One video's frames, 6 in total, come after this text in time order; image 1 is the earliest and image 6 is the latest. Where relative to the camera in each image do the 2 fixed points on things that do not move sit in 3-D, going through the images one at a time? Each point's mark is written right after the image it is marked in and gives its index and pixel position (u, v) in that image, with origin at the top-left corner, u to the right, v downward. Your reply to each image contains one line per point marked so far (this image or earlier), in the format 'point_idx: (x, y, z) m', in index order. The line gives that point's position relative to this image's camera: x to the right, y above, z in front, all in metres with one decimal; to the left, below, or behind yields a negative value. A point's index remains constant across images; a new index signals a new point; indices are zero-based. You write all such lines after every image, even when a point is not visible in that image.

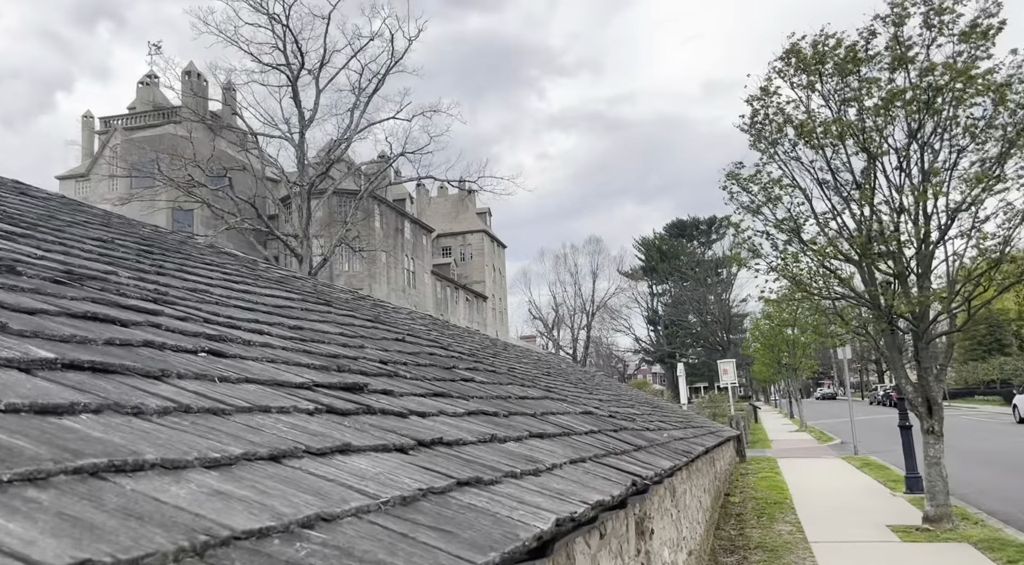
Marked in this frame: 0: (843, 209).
0: (+4.0, +0.9, +10.8) m
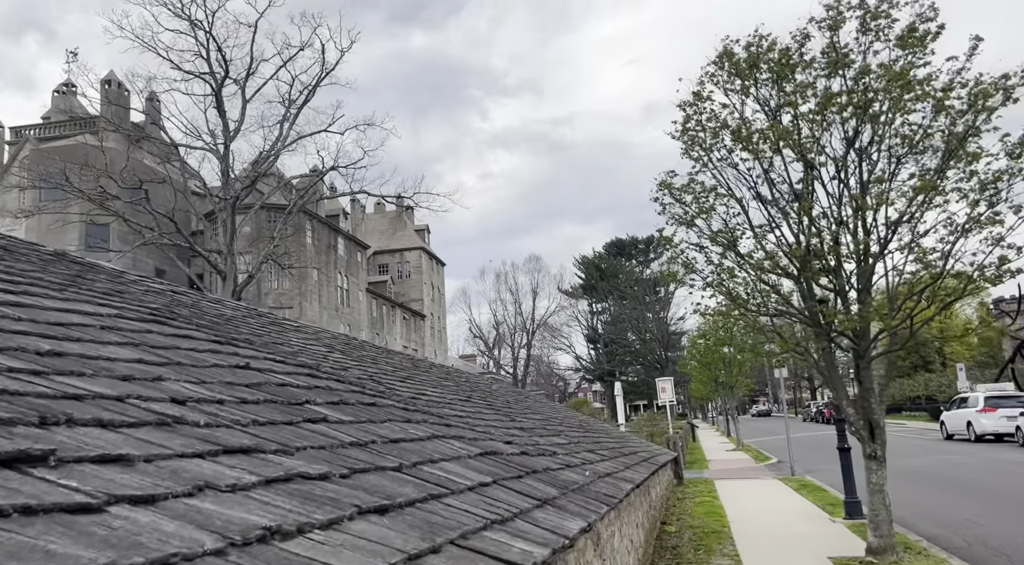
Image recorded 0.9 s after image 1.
0: (+3.1, +0.7, +10.2) m
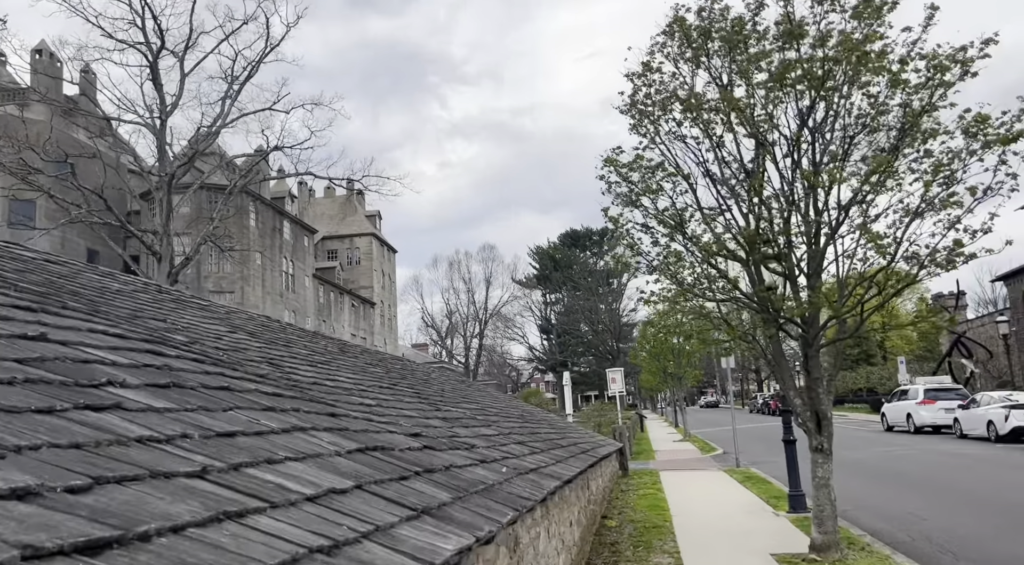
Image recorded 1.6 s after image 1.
0: (+2.4, +0.9, +9.7) m
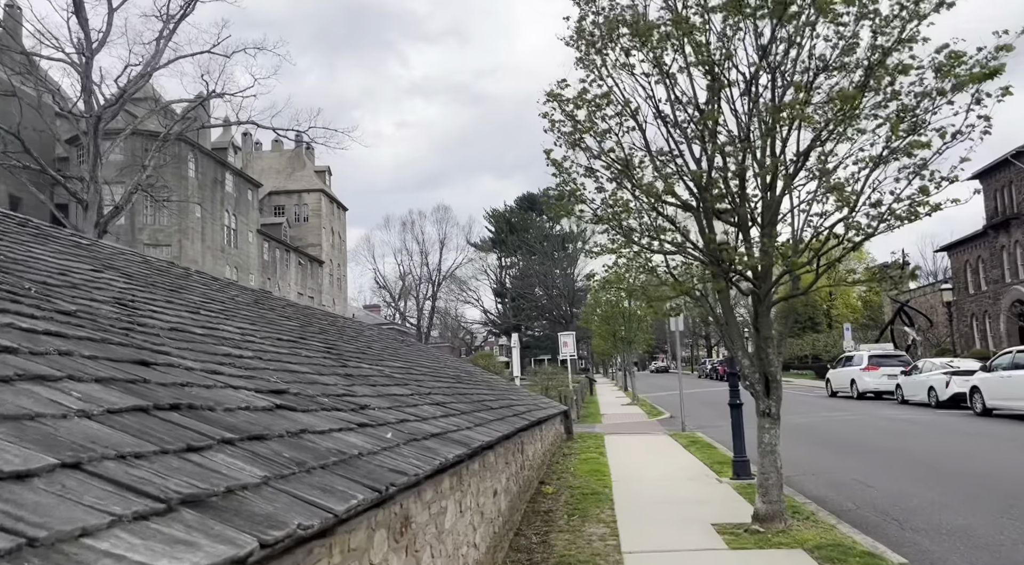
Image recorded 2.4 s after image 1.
0: (+1.6, +1.4, +8.9) m
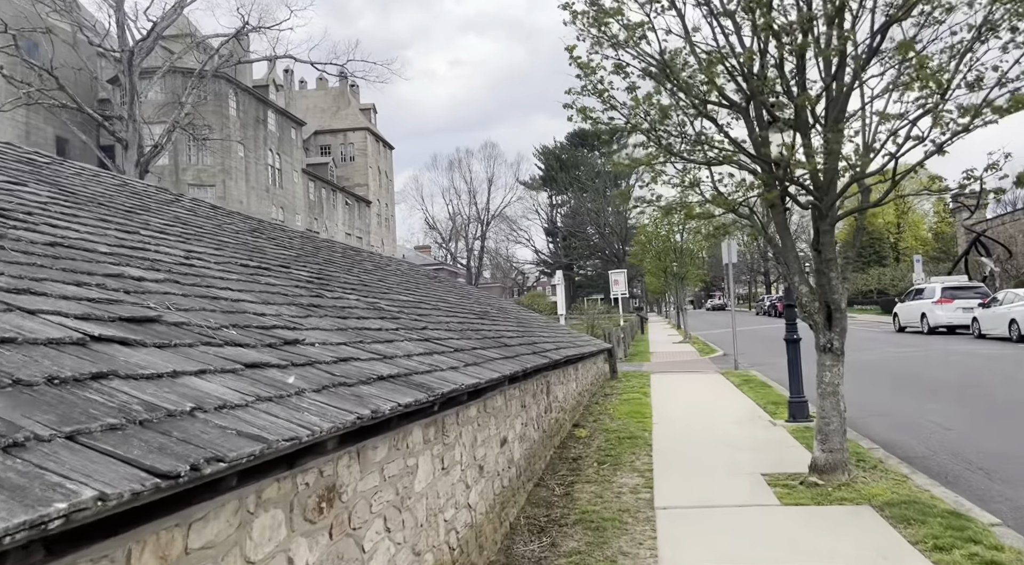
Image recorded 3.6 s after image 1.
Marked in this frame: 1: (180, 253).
0: (+1.8, +2.1, +7.5) m
1: (-1.9, +0.2, +5.2) m
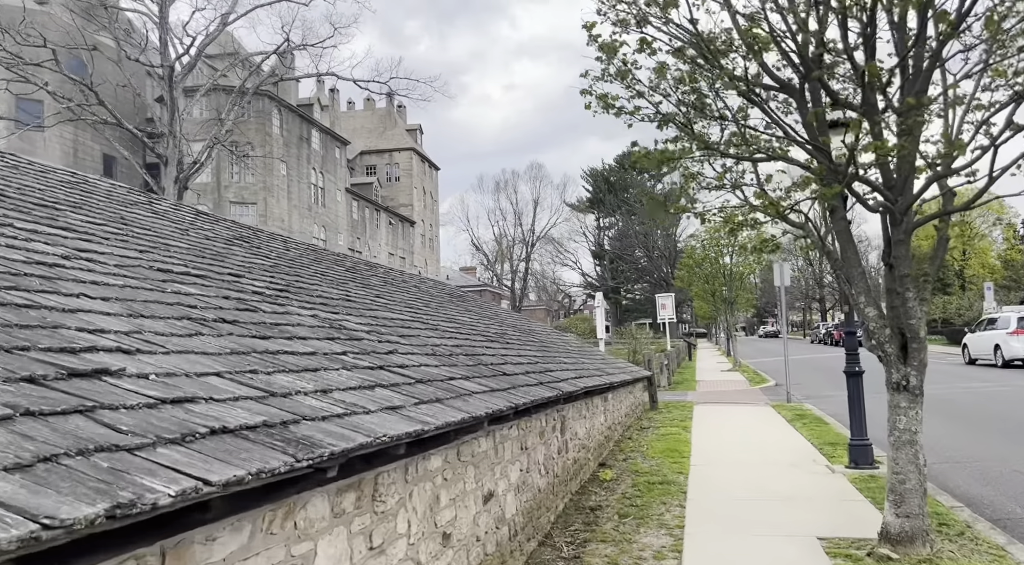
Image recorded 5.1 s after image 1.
0: (+1.8, +2.0, +6.2) m
1: (-2.0, +0.2, +4.0) m
